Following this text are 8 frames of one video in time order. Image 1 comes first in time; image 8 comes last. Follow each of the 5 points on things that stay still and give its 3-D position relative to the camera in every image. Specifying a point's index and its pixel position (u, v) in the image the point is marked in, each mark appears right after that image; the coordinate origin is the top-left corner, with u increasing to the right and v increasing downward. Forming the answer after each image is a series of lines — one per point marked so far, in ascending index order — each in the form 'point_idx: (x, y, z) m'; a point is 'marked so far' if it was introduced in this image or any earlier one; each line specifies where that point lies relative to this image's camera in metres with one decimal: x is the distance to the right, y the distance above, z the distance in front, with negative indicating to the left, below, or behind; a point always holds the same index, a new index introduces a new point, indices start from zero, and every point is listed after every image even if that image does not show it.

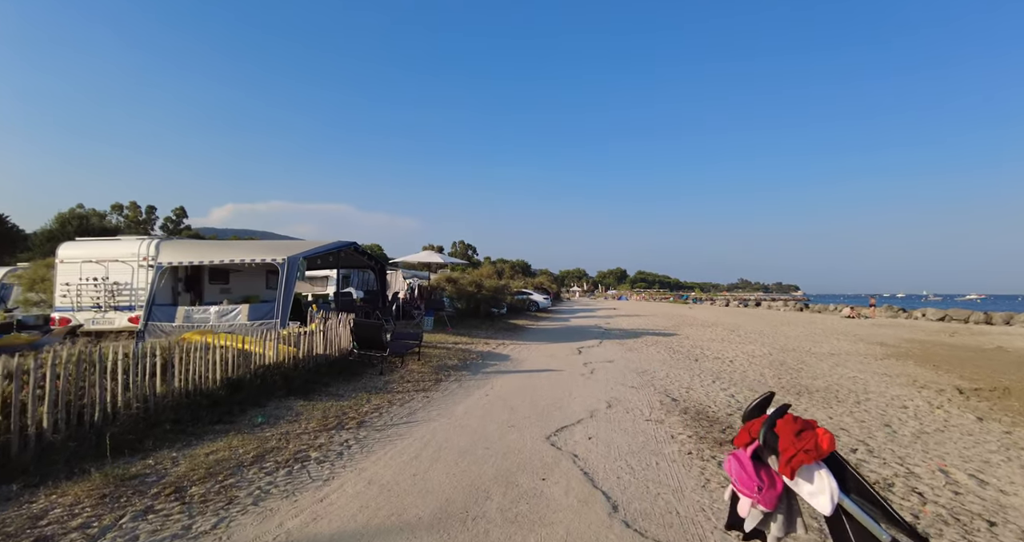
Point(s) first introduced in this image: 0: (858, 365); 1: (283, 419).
0: (+9.8, -2.7, +12.5) m
1: (-3.0, -2.0, +5.7) m
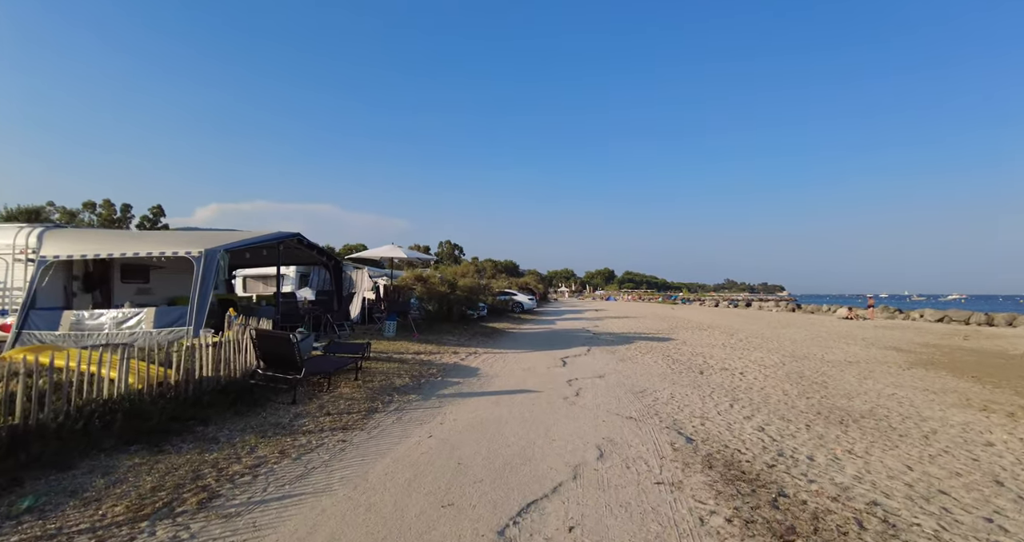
0: (+9.1, -2.6, +10.6) m
1: (-3.6, -1.9, +3.5) m
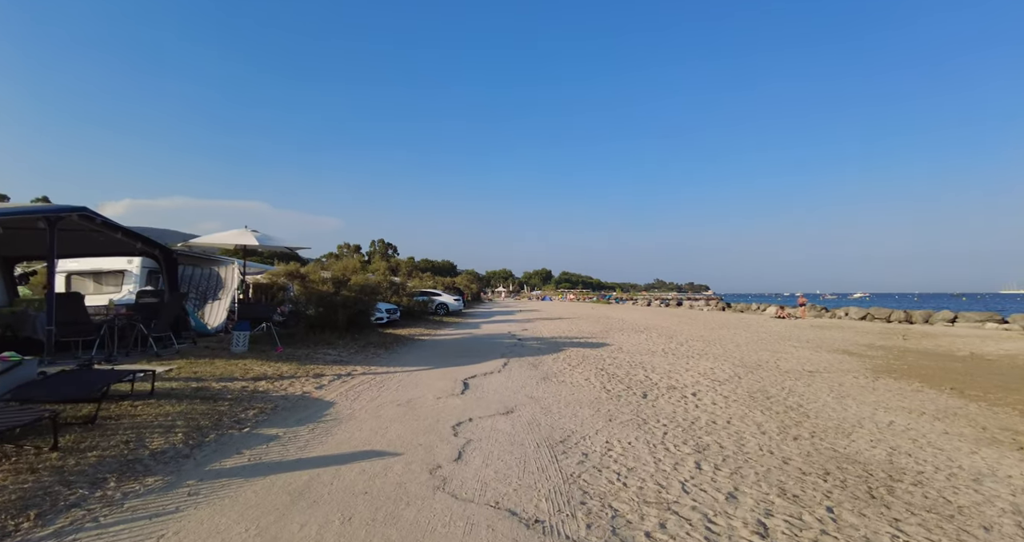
0: (+6.9, -2.4, +8.5) m
1: (-4.7, -1.6, -0.2) m
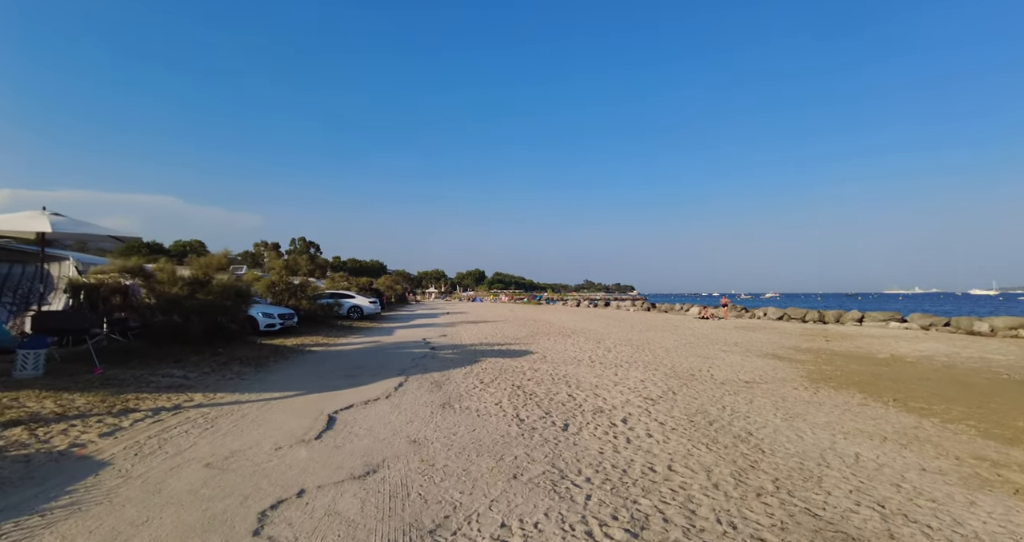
0: (+5.1, -2.4, +7.4) m
1: (-5.1, -1.6, -3.0) m
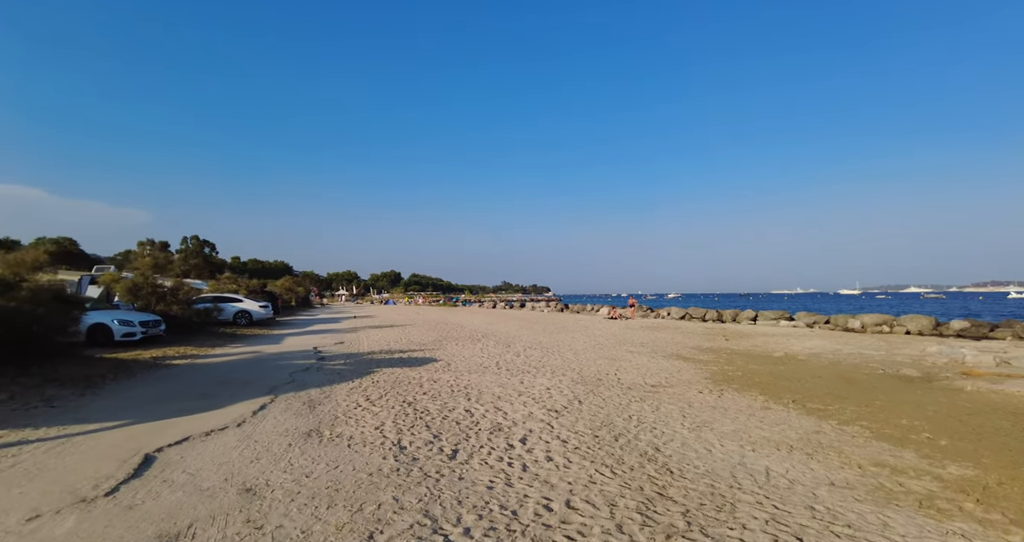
0: (+3.3, -2.4, +7.1) m
1: (-4.8, -1.5, -4.9) m
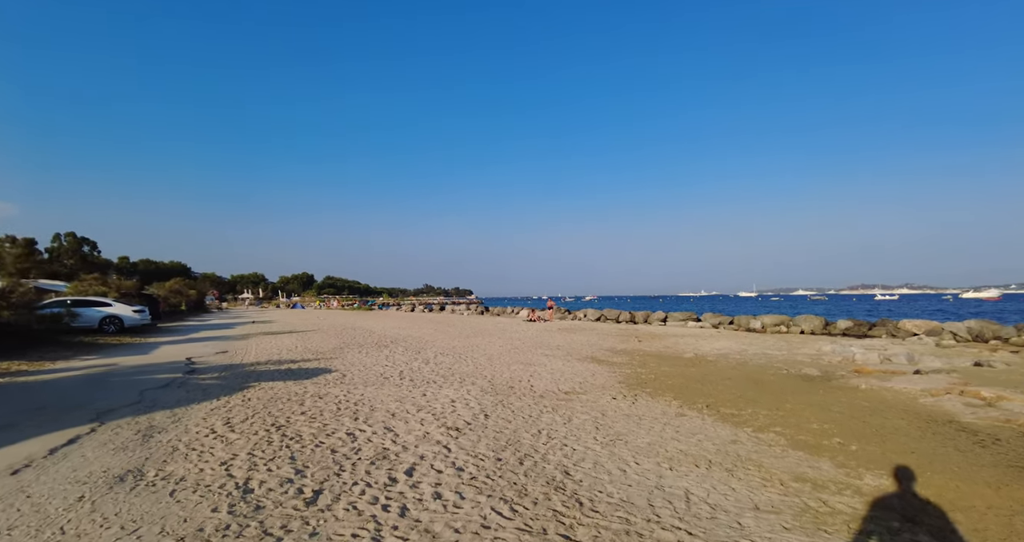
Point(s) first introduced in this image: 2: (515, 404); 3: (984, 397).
0: (+1.8, -2.3, +6.5) m
1: (-4.2, -1.2, -6.7) m
2: (+0.1, -2.4, +7.7) m
3: (+7.6, -2.0, +7.0) m
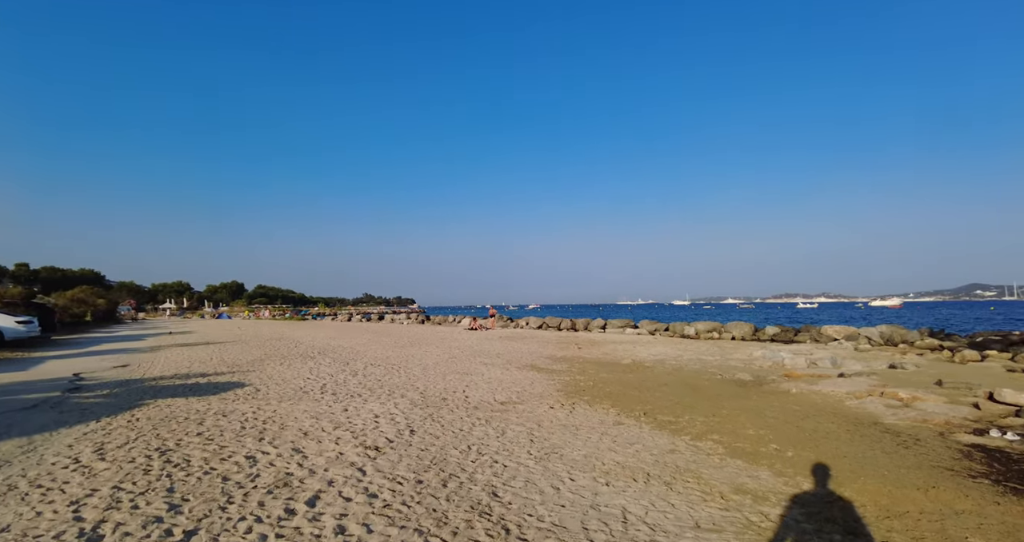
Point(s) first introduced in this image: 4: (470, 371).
0: (+0.8, -2.3, +6.1) m
1: (-3.6, -0.9, -7.7) m
2: (-1.0, -2.4, +7.1) m
3: (+6.5, -2.1, +7.2) m
4: (-1.0, -2.7, +11.4) m
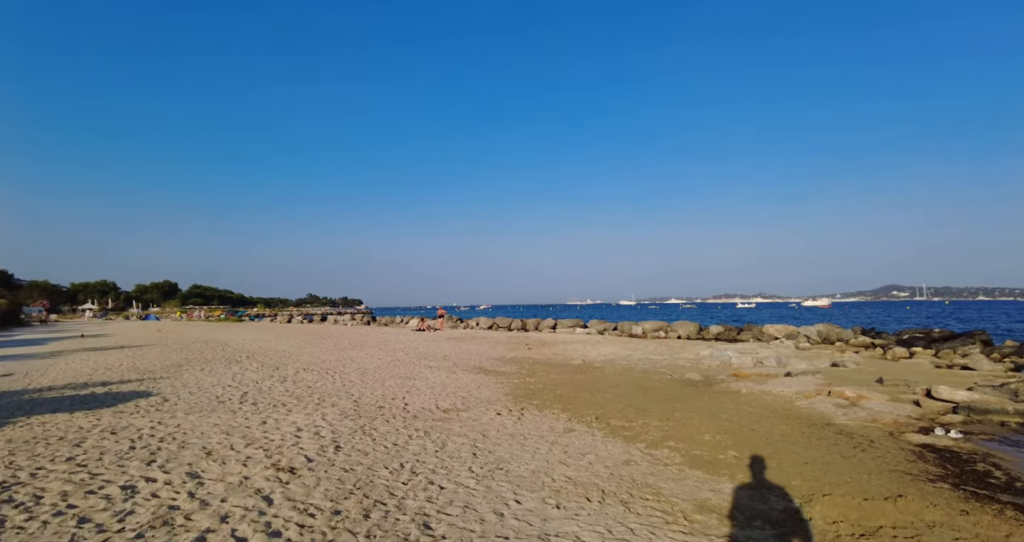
0: (0.0, -2.3, +5.5) m
1: (-2.8, -0.8, -8.7) m
2: (-1.9, -2.3, +6.3) m
3: (+5.6, -2.1, +7.2) m
4: (-2.3, -2.6, +10.6) m
